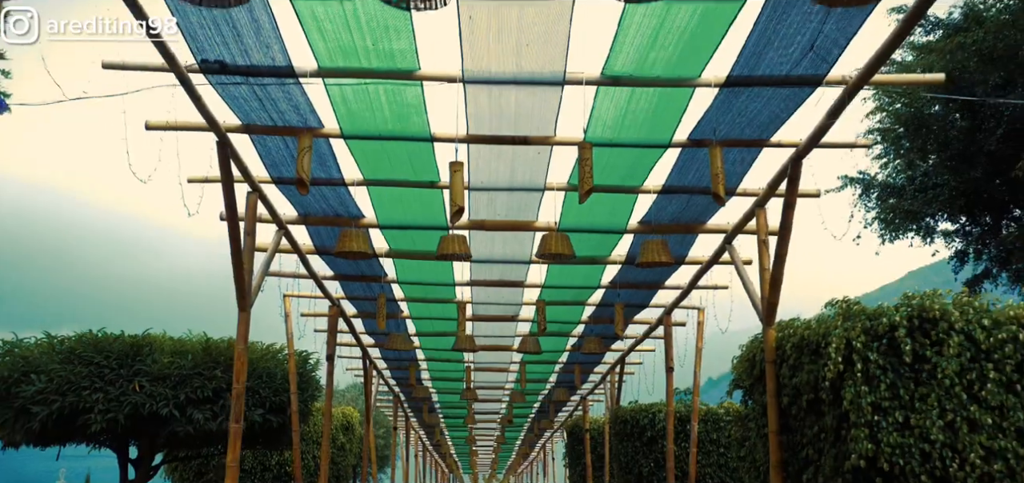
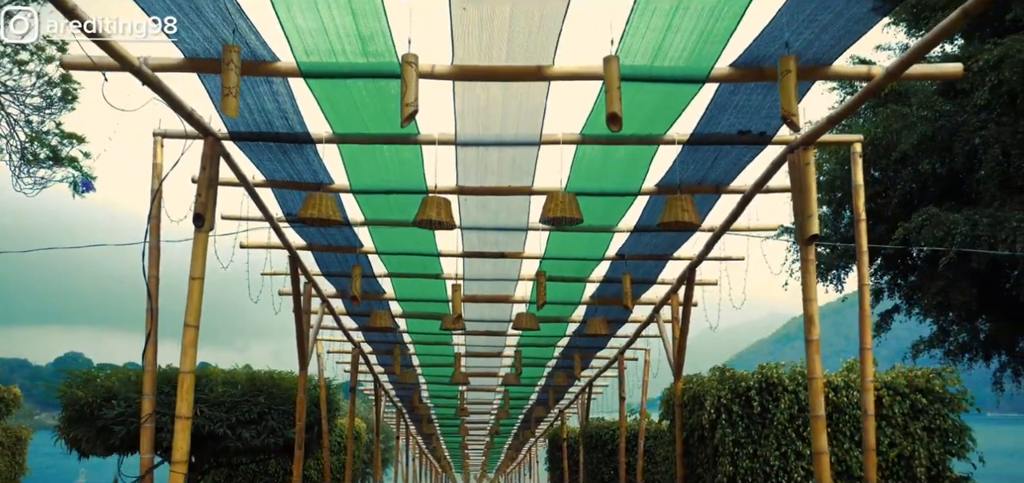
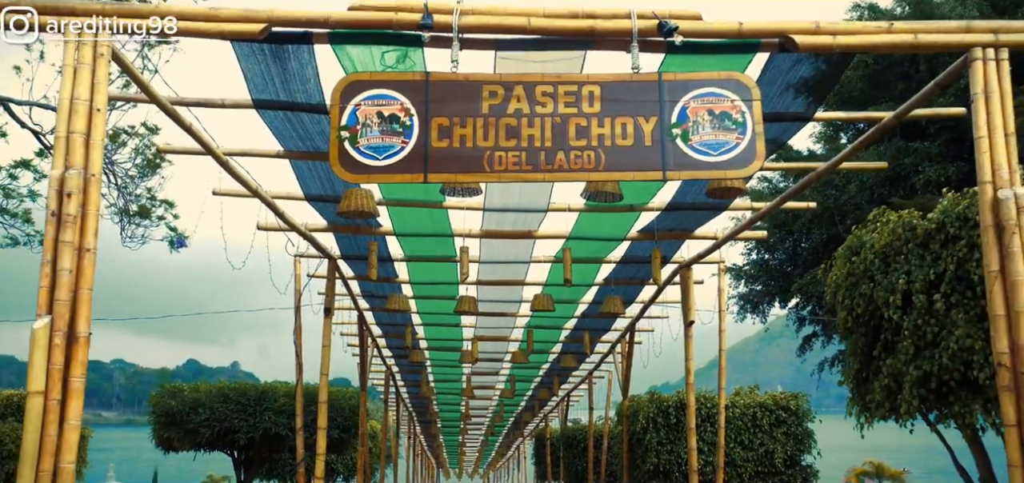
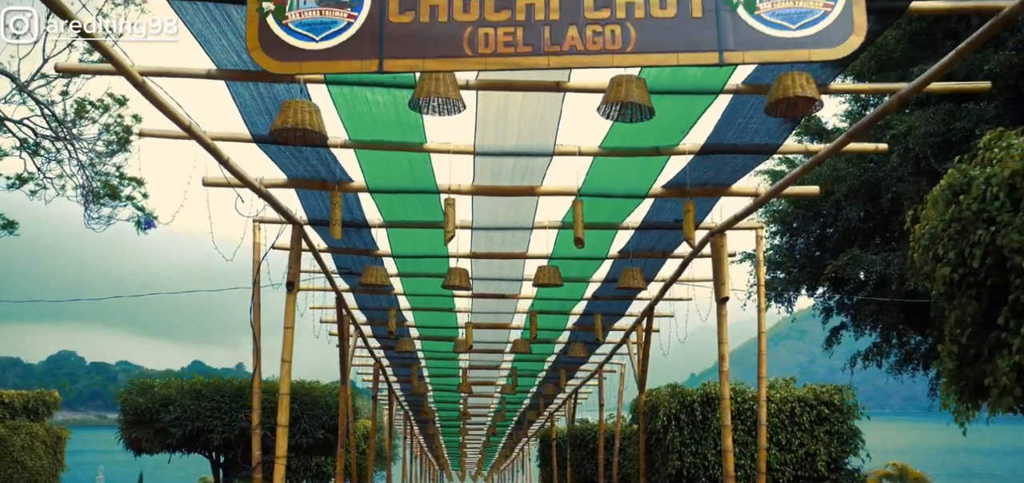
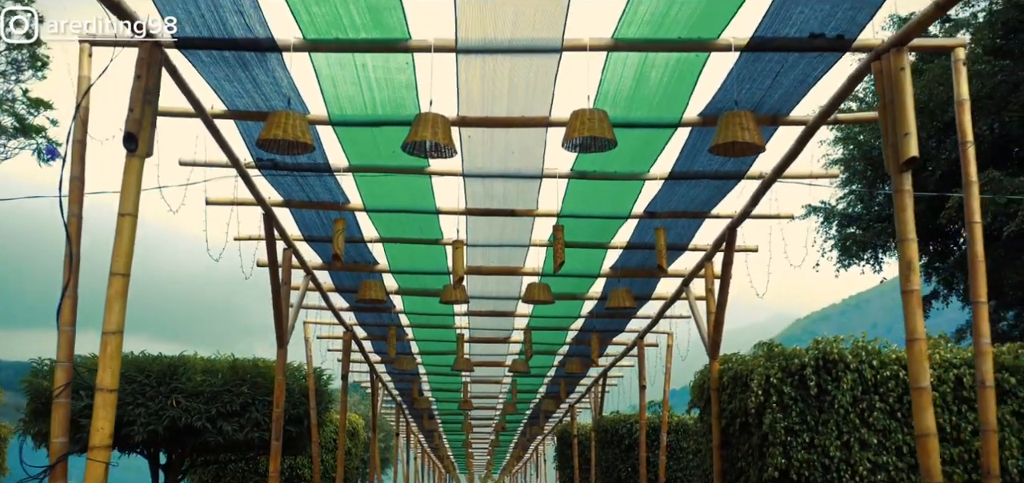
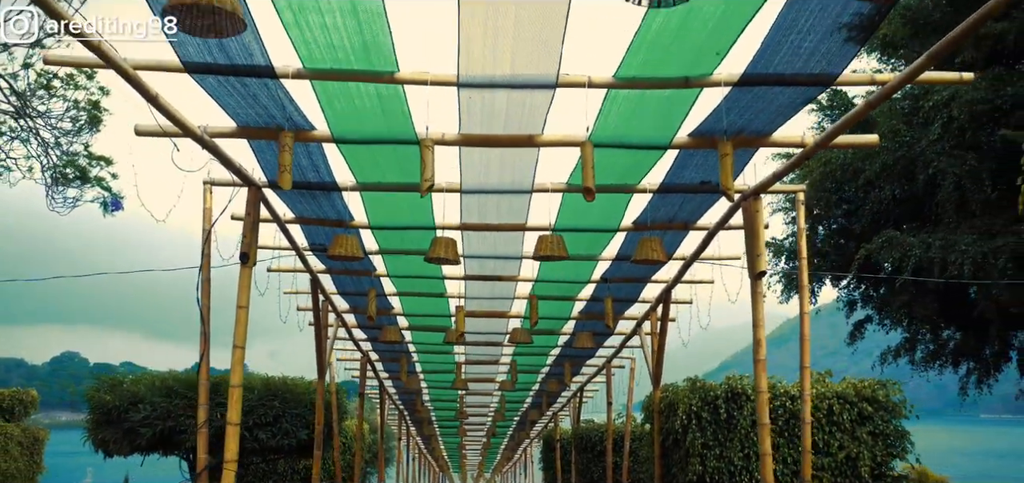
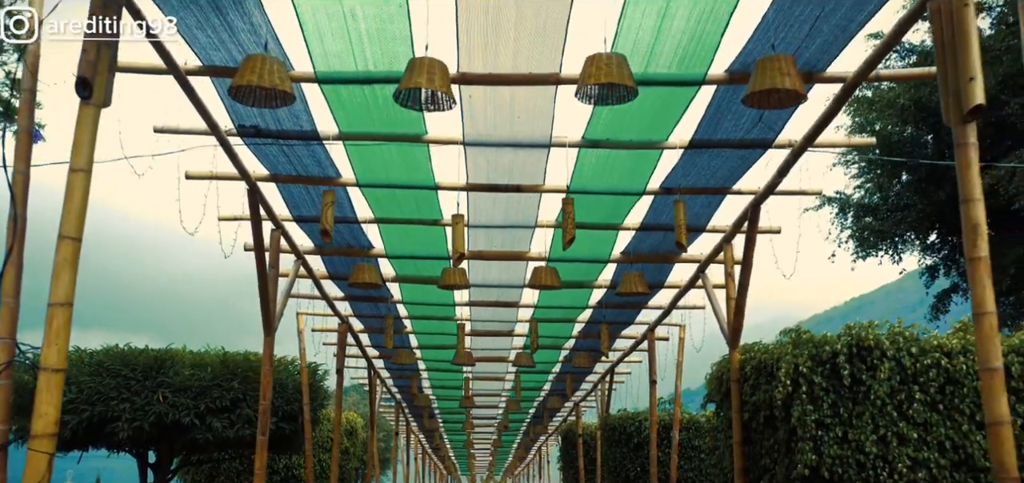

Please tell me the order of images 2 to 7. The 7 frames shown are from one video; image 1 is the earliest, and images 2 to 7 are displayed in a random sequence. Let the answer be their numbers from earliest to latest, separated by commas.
7, 5, 2, 6, 4, 3
